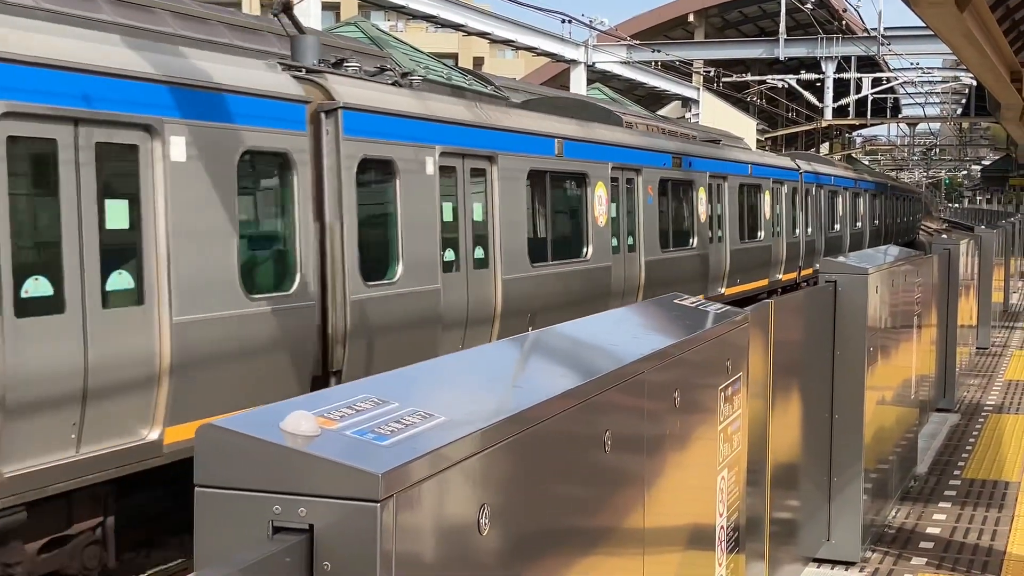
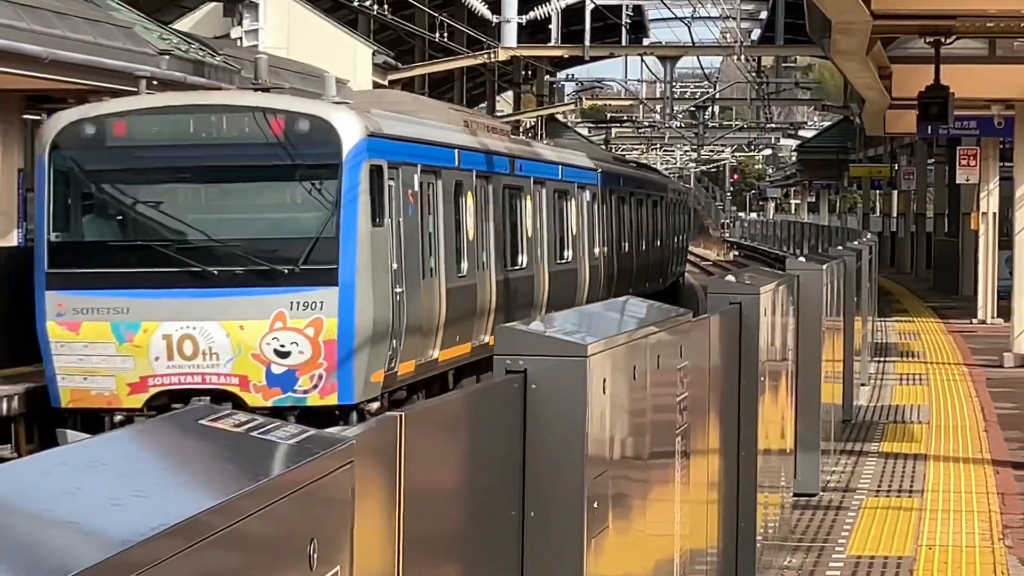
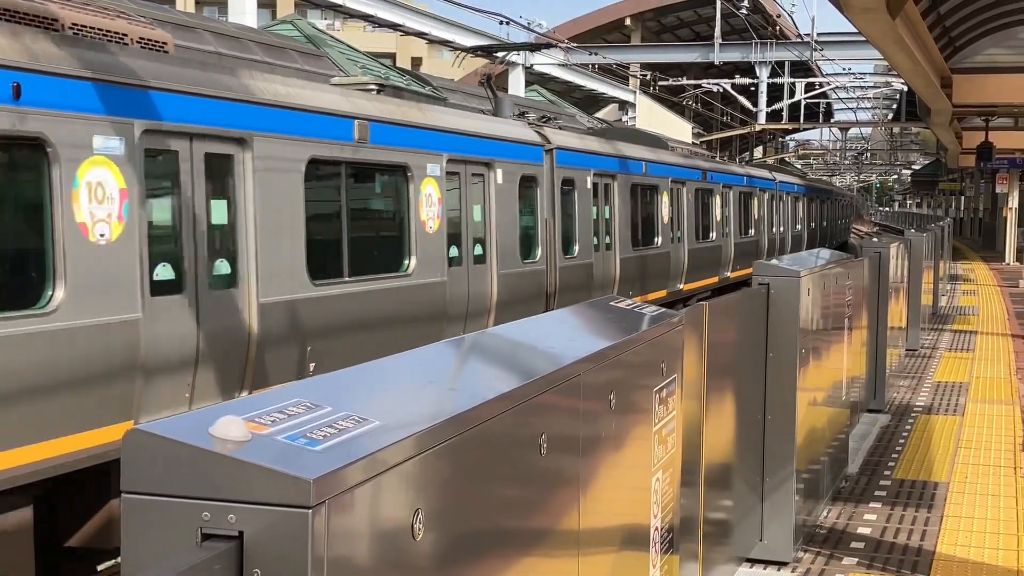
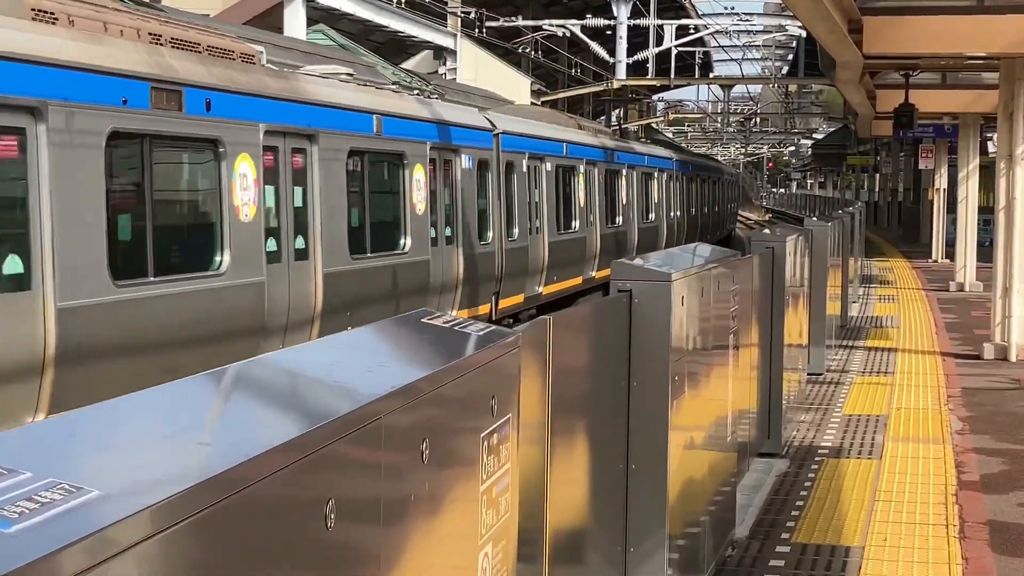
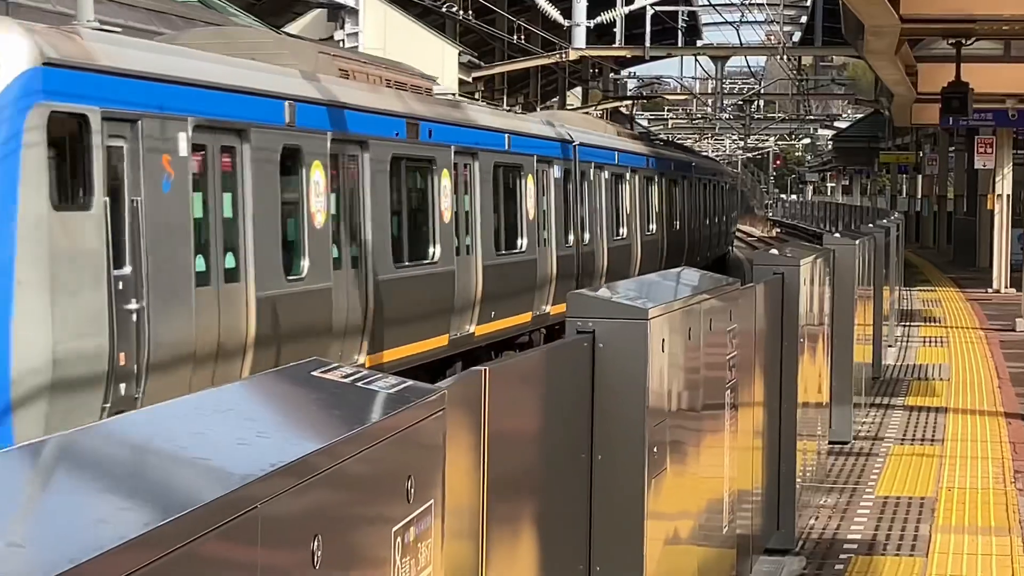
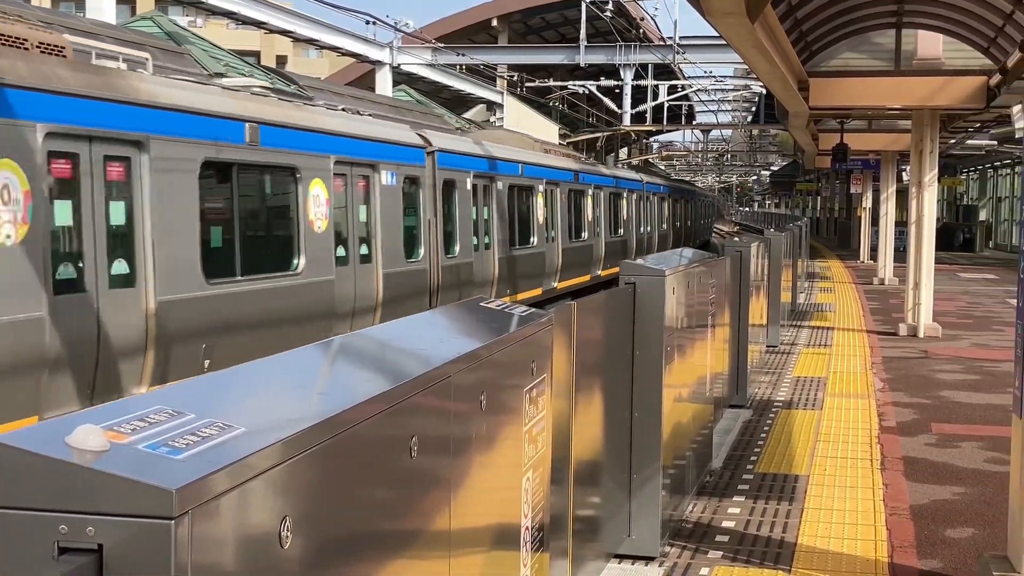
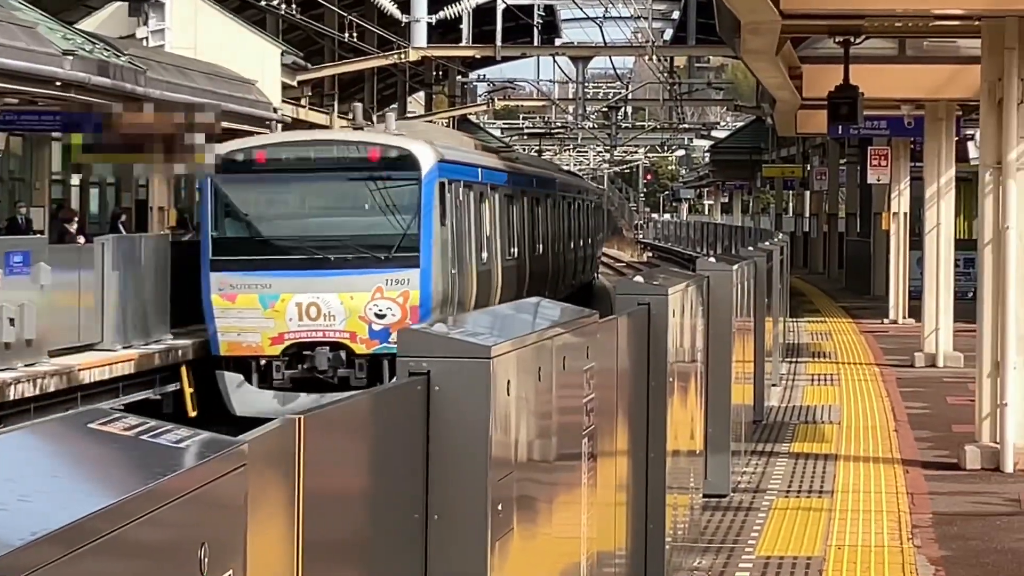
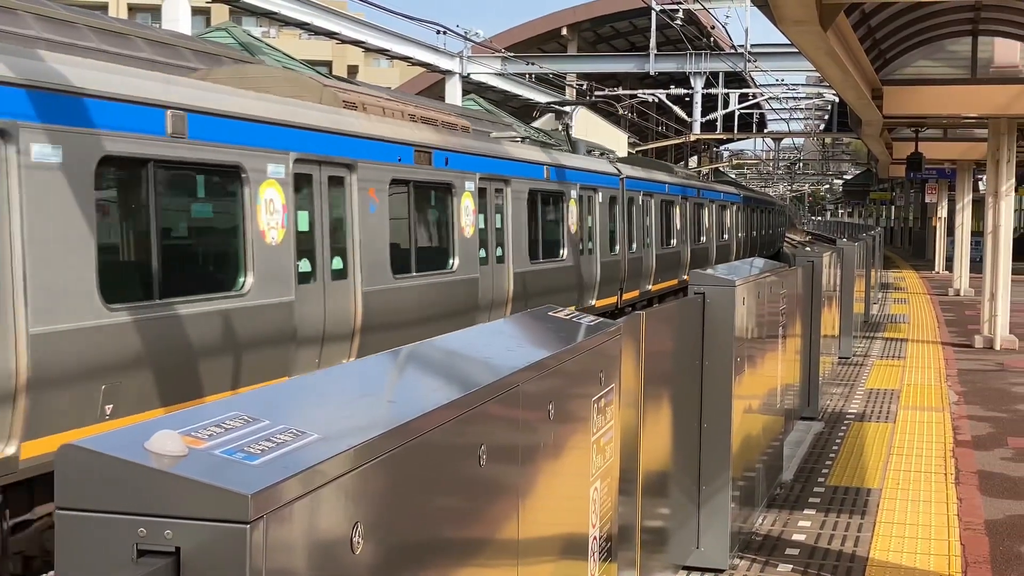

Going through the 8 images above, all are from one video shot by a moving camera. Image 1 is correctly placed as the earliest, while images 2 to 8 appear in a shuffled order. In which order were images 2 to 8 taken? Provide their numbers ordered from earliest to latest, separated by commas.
3, 8, 6, 4, 5, 2, 7
